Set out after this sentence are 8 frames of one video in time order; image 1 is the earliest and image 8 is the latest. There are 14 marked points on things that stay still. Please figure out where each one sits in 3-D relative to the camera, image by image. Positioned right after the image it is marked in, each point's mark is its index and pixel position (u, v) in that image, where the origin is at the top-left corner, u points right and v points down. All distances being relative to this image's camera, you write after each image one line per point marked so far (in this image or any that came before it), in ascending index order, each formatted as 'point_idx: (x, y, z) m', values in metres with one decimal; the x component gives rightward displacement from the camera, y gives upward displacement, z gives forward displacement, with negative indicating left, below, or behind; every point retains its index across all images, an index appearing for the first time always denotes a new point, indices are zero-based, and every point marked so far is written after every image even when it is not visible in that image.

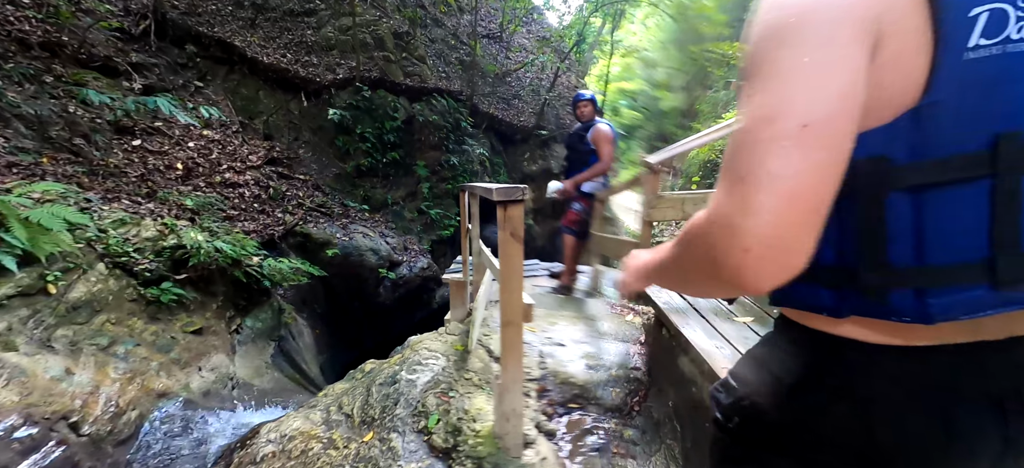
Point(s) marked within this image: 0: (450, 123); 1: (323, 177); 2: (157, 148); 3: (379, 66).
0: (-1.1, +2.0, +7.7) m
1: (-2.8, +0.8, +6.3) m
2: (-3.8, +0.9, +4.5) m
3: (-2.3, +2.9, +7.2) m
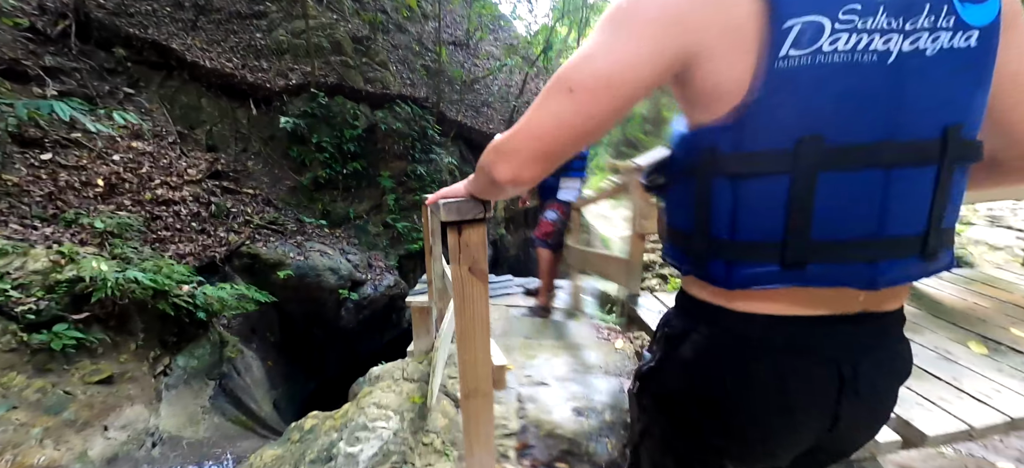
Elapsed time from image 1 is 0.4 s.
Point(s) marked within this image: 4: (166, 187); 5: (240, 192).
0: (-1.7, +1.8, +7.3) m
1: (-3.2, +0.6, +5.8) m
2: (-4.1, +0.7, +4.0) m
3: (-2.8, +2.6, +6.7) m
4: (-3.7, +0.5, +4.5) m
5: (-3.4, +0.5, +5.3) m
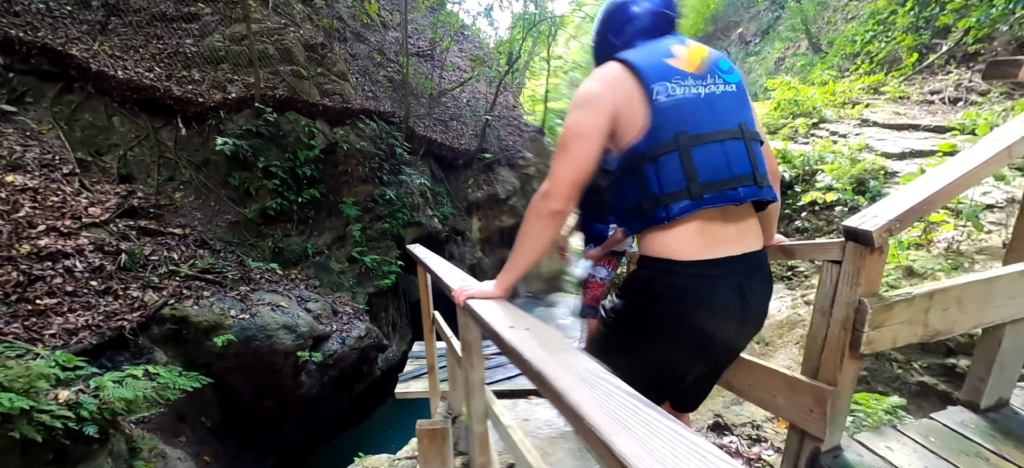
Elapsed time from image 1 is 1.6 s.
0: (-1.9, +1.3, +6.4) m
1: (-3.3, +0.1, +4.7) m
2: (-4.1, +0.2, +2.8) m
3: (-3.1, +2.1, +5.7) m
4: (-3.7, 0.0, +3.4) m
5: (-3.5, 0.0, +4.2) m
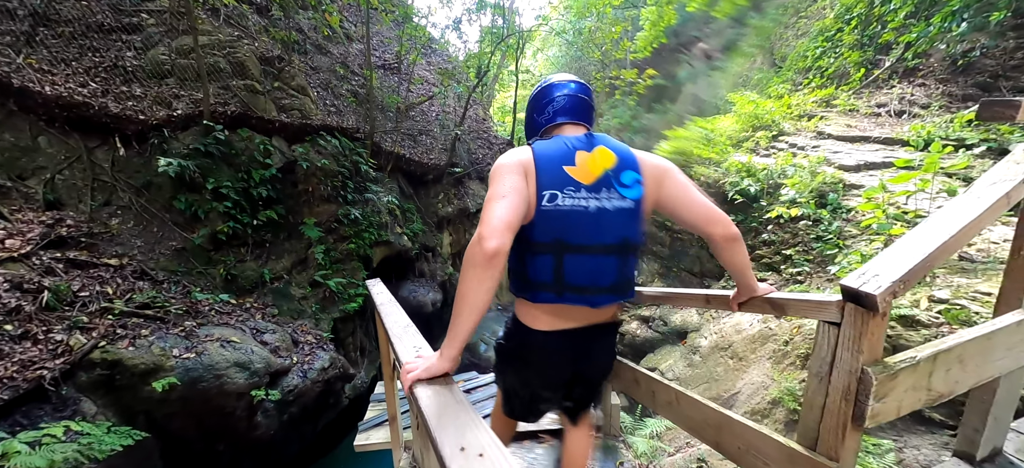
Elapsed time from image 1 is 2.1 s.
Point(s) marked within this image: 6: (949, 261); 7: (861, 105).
0: (-2.4, +1.0, +6.1) m
1: (-3.7, -0.2, +4.3) m
2: (-4.3, -0.1, +2.4) m
3: (-3.5, +1.7, +5.4) m
4: (-3.9, -0.3, +3.0) m
5: (-3.8, -0.3, +3.8) m
6: (+3.7, -0.2, +3.6) m
7: (+5.2, +2.0, +6.4) m
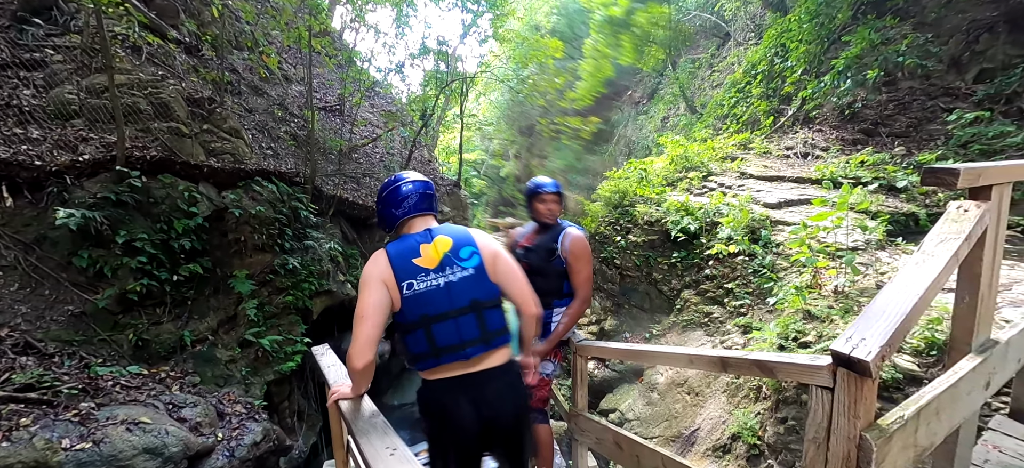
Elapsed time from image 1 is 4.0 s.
0: (-3.1, +0.3, +5.7) m
1: (-4.1, -0.8, +3.6) m
2: (-4.4, -0.5, +1.7) m
3: (-4.1, +1.1, +4.9) m
4: (-4.1, -0.7, +2.3) m
5: (-4.1, -0.8, +3.1) m
6: (+3.3, -0.5, +3.9) m
7: (+4.4, +1.4, +7.1) m
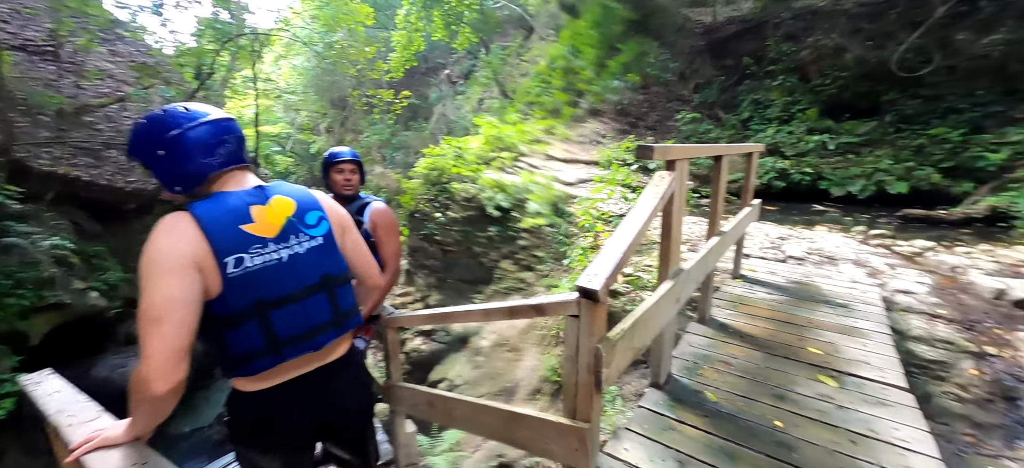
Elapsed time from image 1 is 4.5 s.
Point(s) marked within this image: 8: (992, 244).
0: (-5.2, +0.4, +4.0) m
1: (-5.2, -0.8, +1.8) m
2: (-4.8, -0.6, -0.2) m
3: (-5.8, +1.1, +2.9) m
4: (-4.8, -0.8, +0.5) m
5: (-5.1, -0.8, +1.3) m
6: (+1.4, -0.2, +4.9) m
7: (+1.1, +1.9, +8.2) m
8: (+4.9, -0.1, +4.3) m
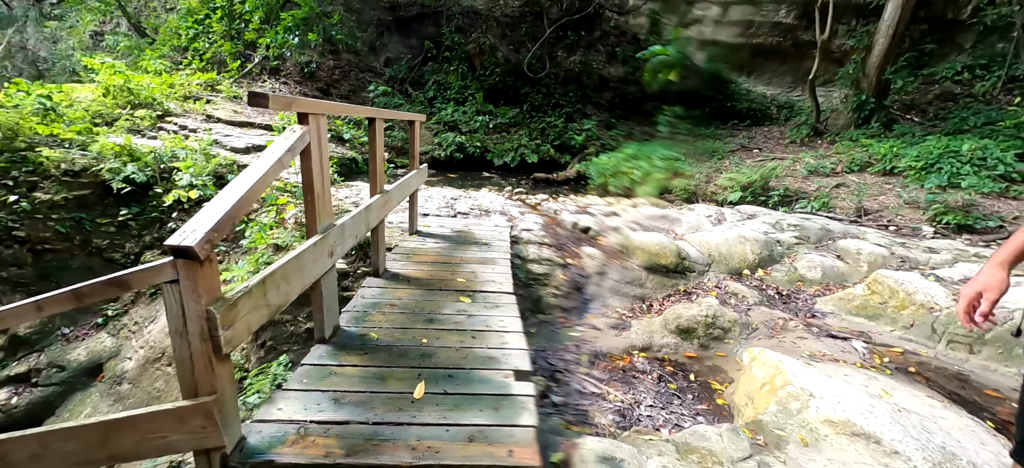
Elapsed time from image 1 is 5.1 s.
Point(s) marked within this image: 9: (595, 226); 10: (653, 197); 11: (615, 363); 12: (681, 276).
0: (-6.8, 0.0, 0.0) m
1: (-5.4, -1.3, -1.7) m
2: (-3.9, -1.0, -3.0) m
3: (-6.7, +0.6, -1.4) m
4: (-4.3, -1.2, -2.4) m
5: (-5.0, -1.3, -2.0) m
6: (-2.1, +0.2, +4.7) m
7: (-4.5, +2.3, +6.9) m
8: (+1.0, +0.6, +6.3) m
9: (+0.8, +0.1, +4.2) m
10: (+1.9, +0.5, +5.7) m
11: (+0.6, -0.8, +2.6) m
12: (+1.4, -0.4, +3.5) m
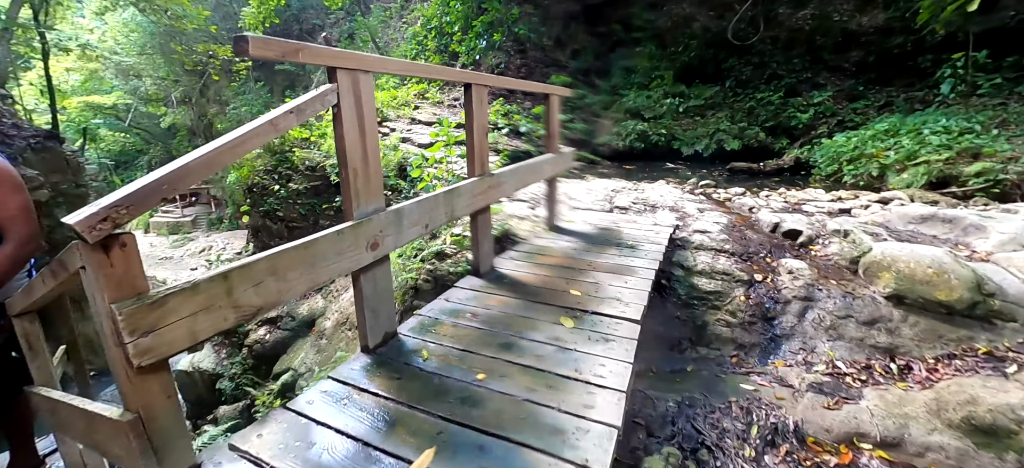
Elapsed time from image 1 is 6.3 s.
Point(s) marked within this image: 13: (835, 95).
0: (-6.6, +0.4, +2.5) m
1: (-6.2, -0.9, +0.4) m
2: (-5.4, -0.8, -1.5) m
3: (-7.1, +1.0, +1.2) m
4: (-5.5, -0.9, -0.8) m
5: (-6.0, -1.0, -0.1) m
6: (-0.3, +0.3, +4.7) m
7: (-1.4, +2.5, +7.7) m
8: (+3.2, +0.5, +4.7) m
9: (+2.0, 0.0, +2.9) m
10: (+3.7, +0.4, +3.8) m
11: (+1.2, -0.8, +1.6) m
12: (+2.3, -0.4, +2.0) m
13: (+5.1, +2.2, +6.6) m
